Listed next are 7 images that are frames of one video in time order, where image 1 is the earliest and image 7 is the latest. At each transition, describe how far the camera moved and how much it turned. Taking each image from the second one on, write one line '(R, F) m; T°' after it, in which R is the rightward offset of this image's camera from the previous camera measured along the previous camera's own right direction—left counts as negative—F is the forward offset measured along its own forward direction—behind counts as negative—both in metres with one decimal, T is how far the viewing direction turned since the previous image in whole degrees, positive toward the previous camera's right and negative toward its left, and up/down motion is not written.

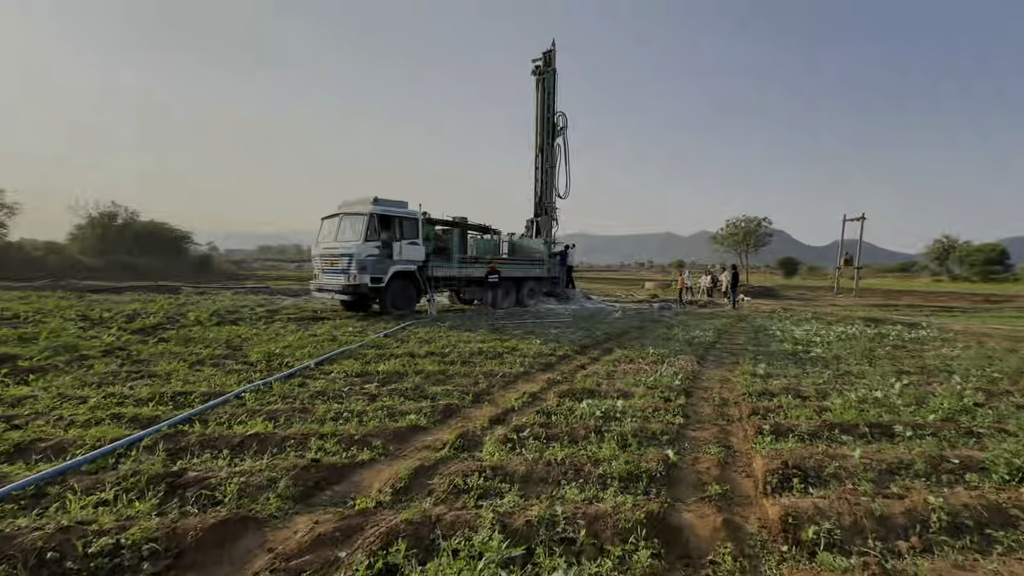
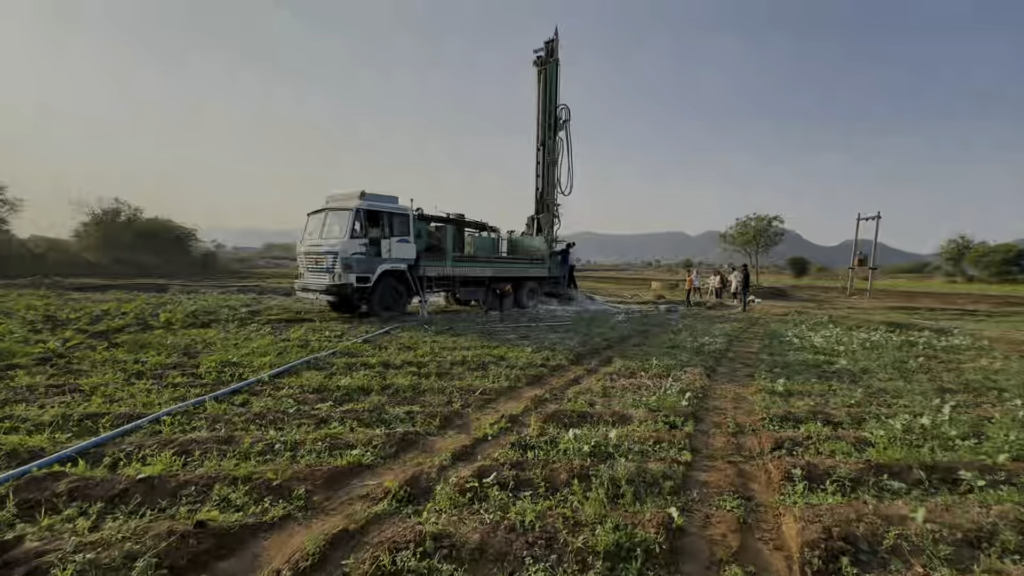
(+0.3, +0.9) m; -1°
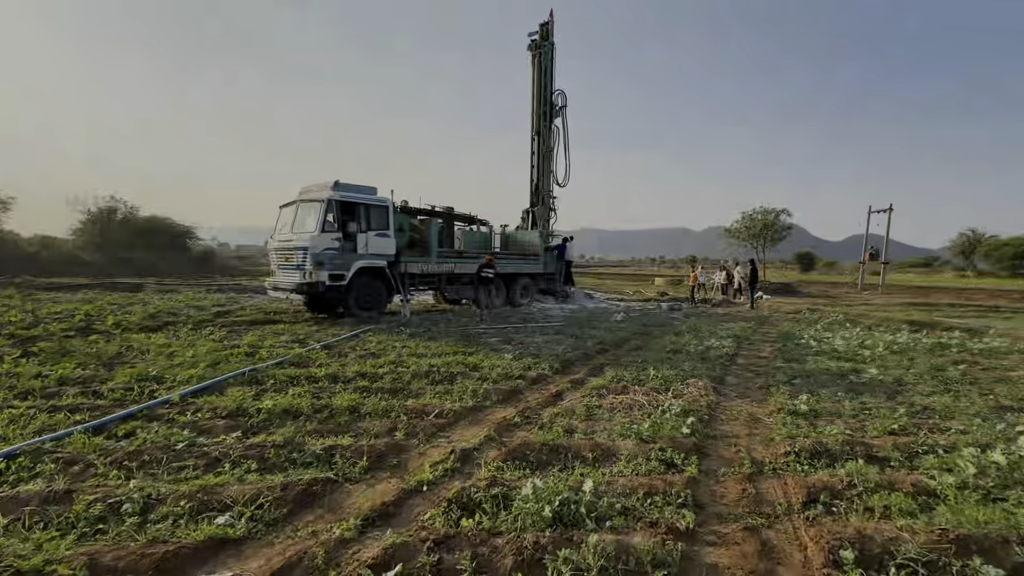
(+0.4, +1.1) m; -1°
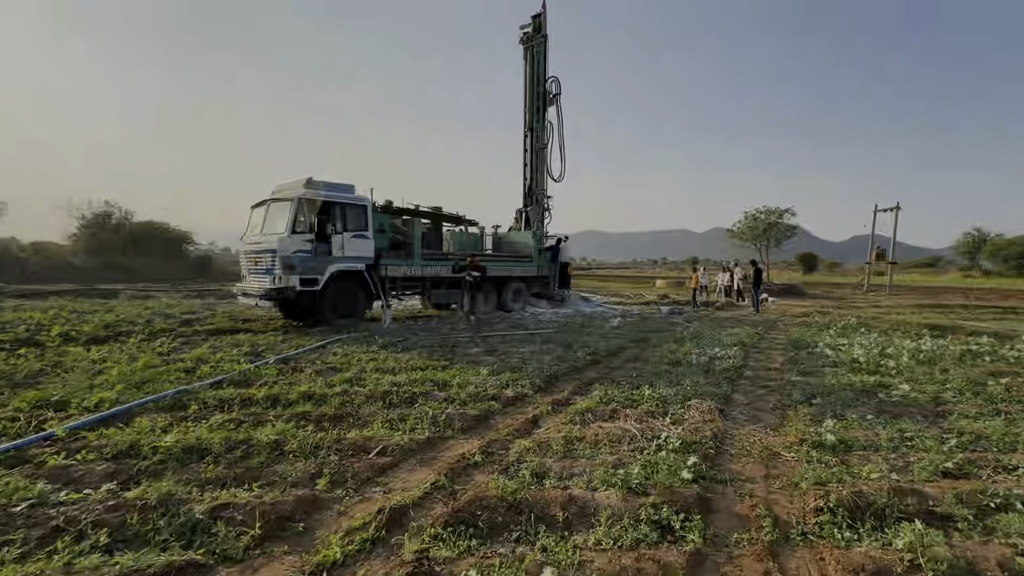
(+0.4, +0.9) m; 0°
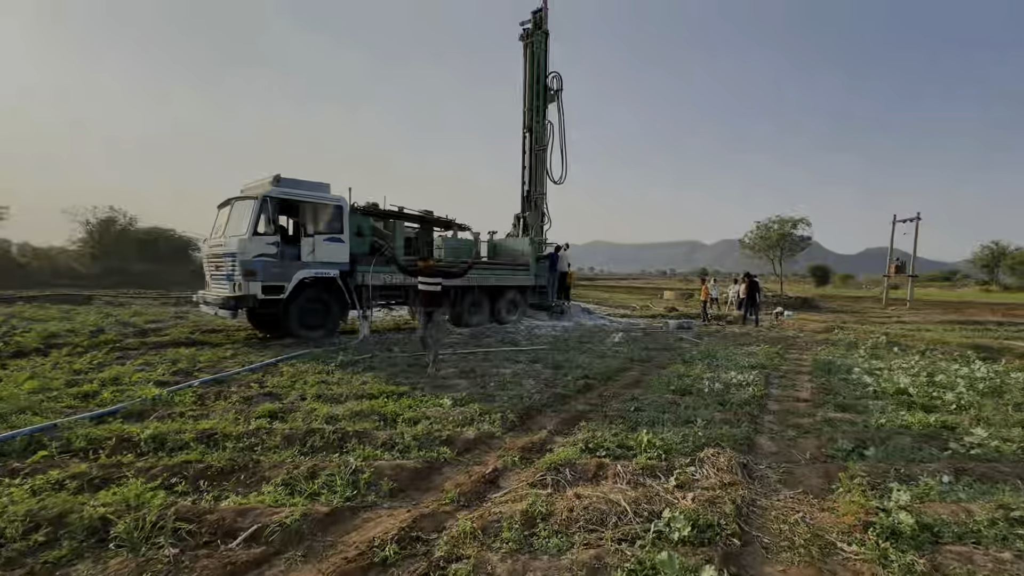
(+0.4, +1.2) m; -1°
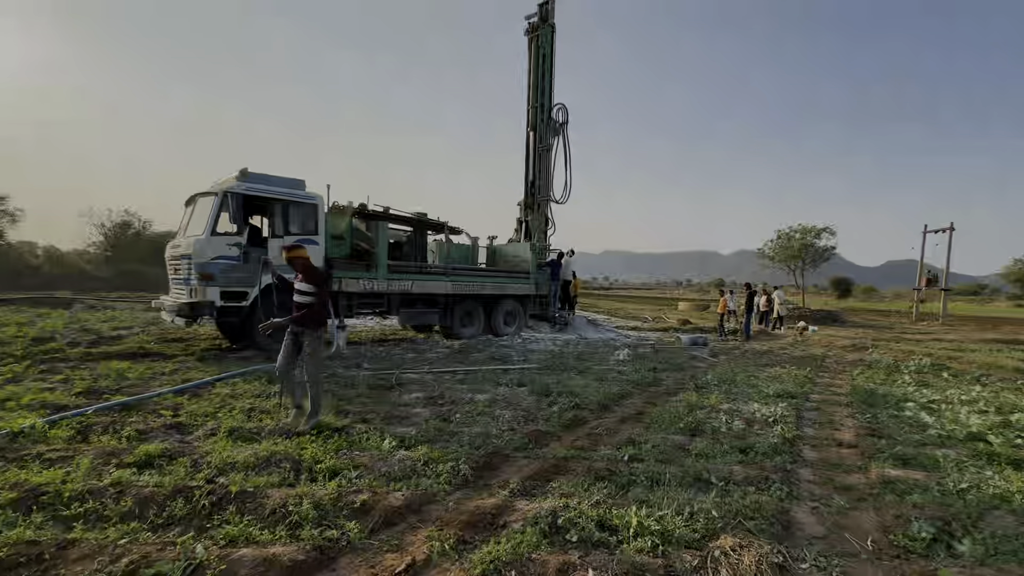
(+0.5, +1.1) m; -2°
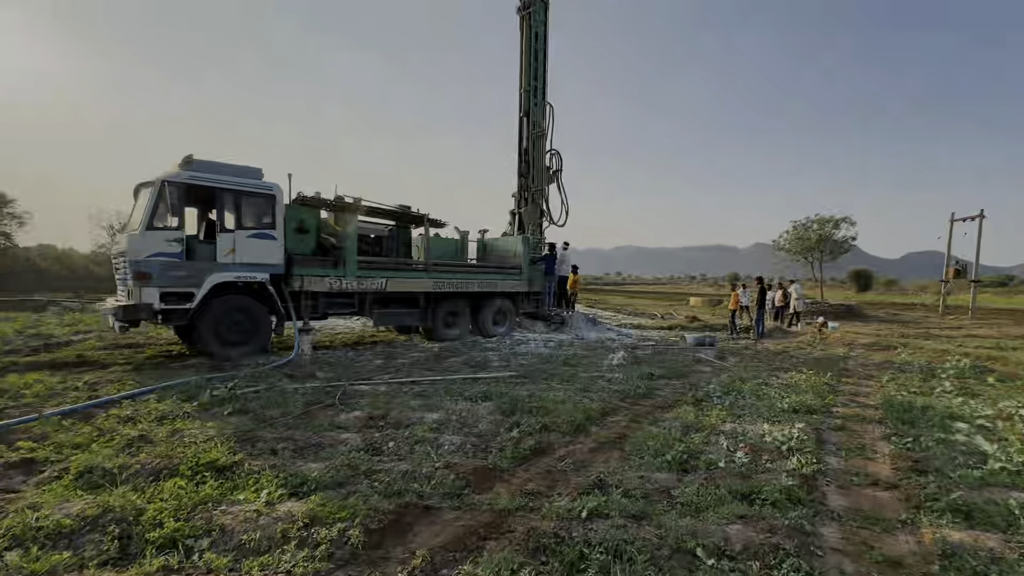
(+0.6, +1.0) m; -2°
